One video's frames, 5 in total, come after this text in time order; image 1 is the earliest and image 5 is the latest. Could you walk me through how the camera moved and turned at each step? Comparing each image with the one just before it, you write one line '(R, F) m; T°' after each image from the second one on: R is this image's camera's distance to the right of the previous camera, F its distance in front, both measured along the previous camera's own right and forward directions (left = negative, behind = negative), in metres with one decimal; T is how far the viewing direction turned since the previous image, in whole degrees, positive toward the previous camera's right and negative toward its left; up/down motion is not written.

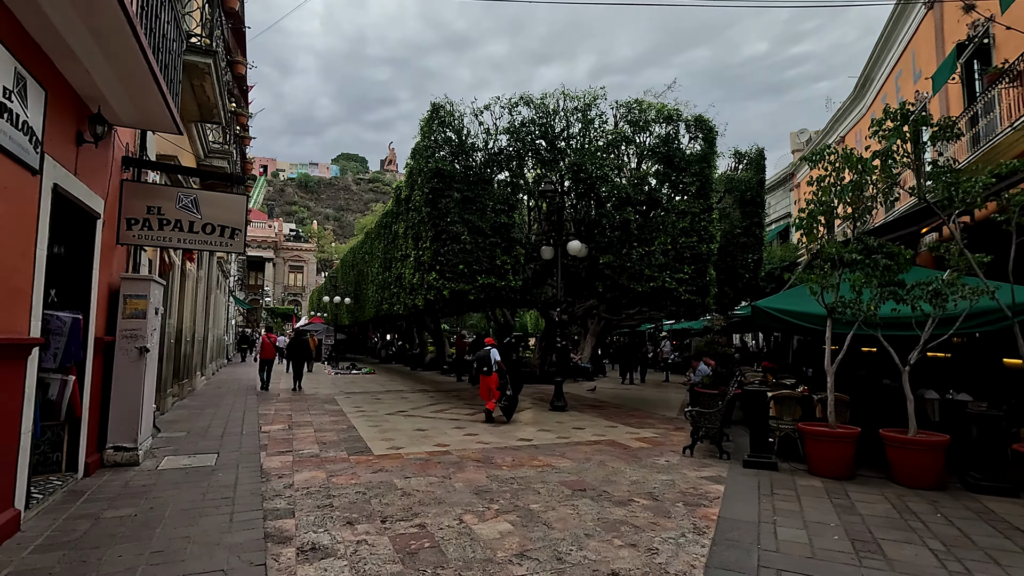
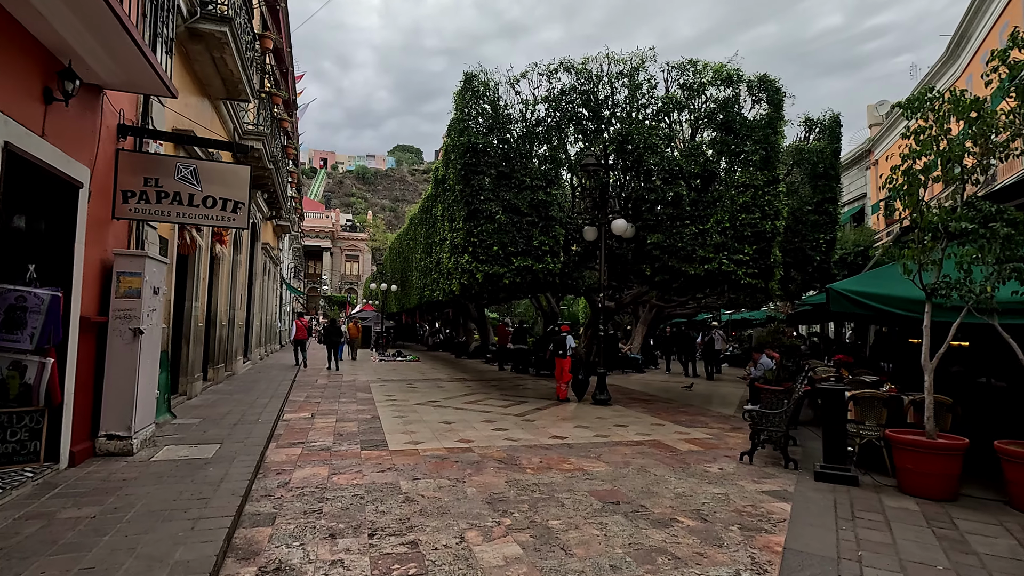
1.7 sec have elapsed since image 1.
(+0.3, +0.9) m; -6°
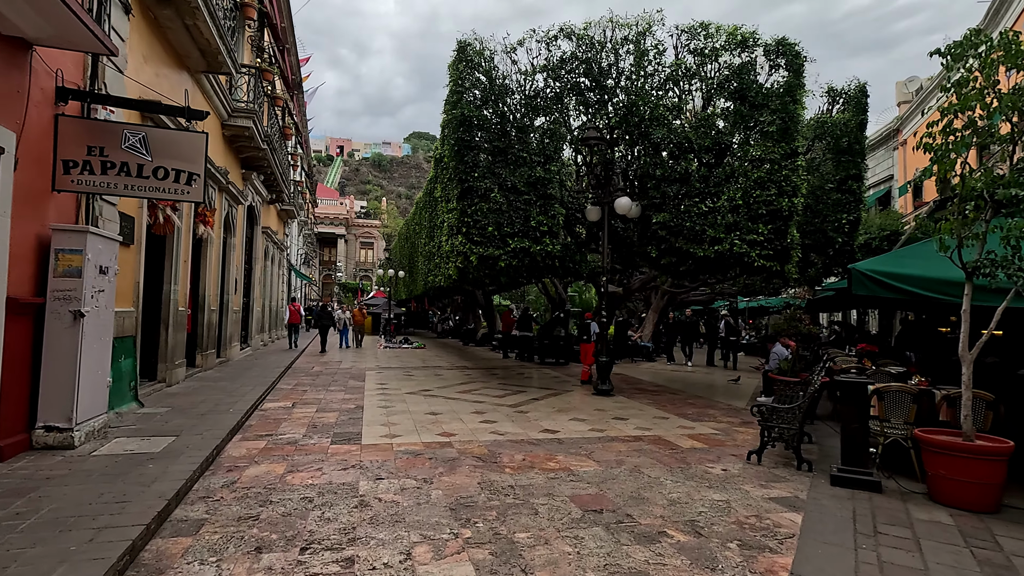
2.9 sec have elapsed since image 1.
(+0.4, +0.7) m; -2°
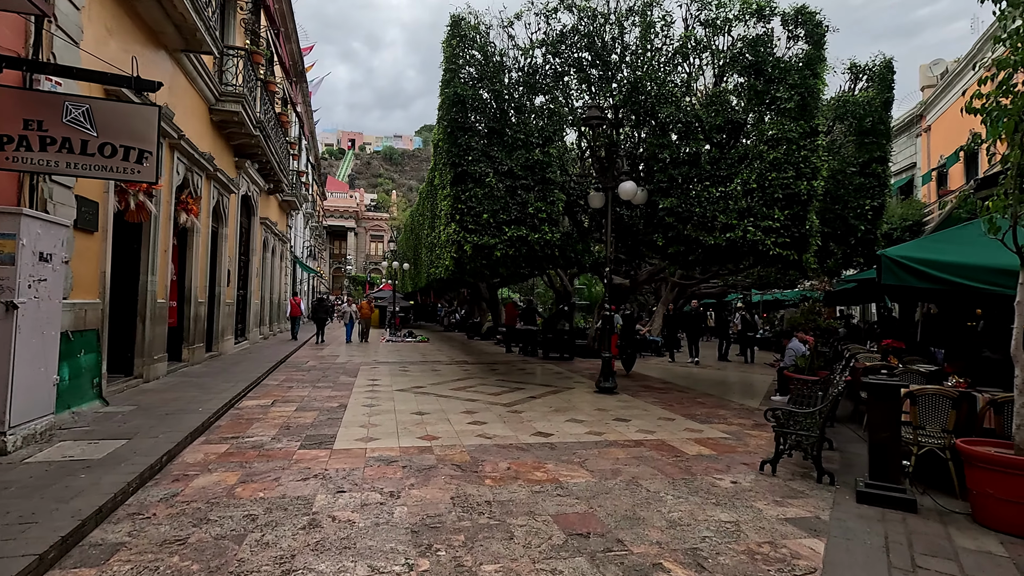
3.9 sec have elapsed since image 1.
(+0.3, +0.6) m; -1°
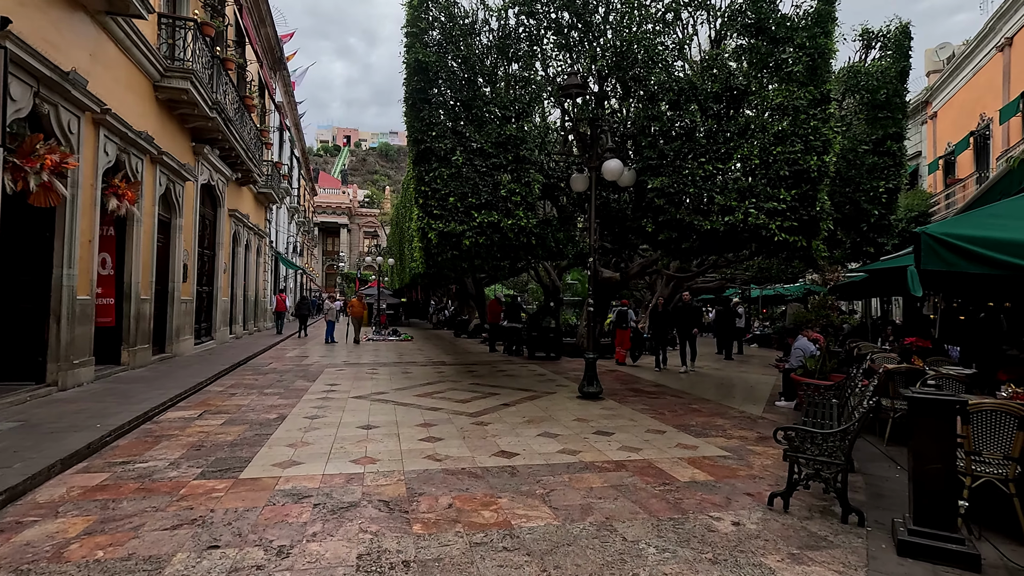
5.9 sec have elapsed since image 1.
(+0.4, +1.1) m; 0°
